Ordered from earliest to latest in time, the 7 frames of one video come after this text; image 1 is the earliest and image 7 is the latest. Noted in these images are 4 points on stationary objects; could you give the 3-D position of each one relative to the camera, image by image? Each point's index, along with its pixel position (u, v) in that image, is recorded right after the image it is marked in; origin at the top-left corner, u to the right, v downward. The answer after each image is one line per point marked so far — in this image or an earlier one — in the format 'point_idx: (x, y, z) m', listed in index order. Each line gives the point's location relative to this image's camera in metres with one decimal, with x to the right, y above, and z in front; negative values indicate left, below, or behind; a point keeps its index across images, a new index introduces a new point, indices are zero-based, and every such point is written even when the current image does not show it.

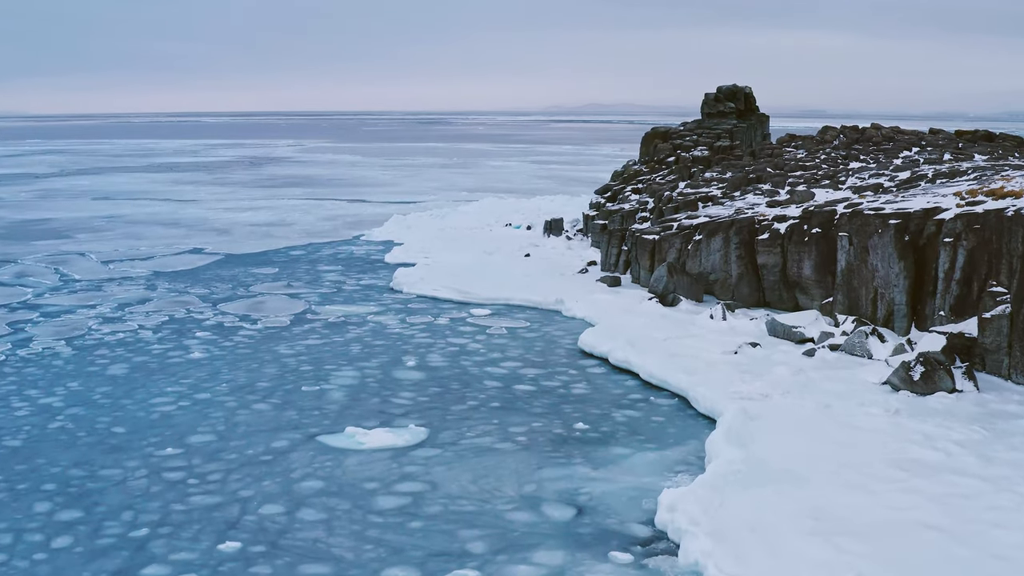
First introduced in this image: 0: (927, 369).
0: (+4.0, -0.8, +8.1) m
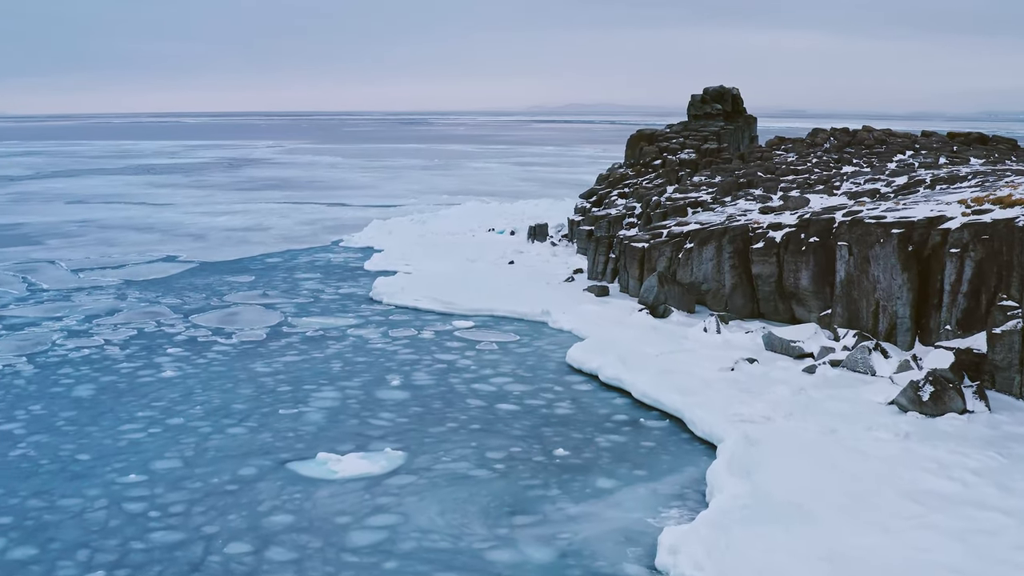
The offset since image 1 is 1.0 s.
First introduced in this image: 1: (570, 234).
0: (+3.9, -0.9, +7.7) m
1: (+1.2, +1.1, +17.7) m
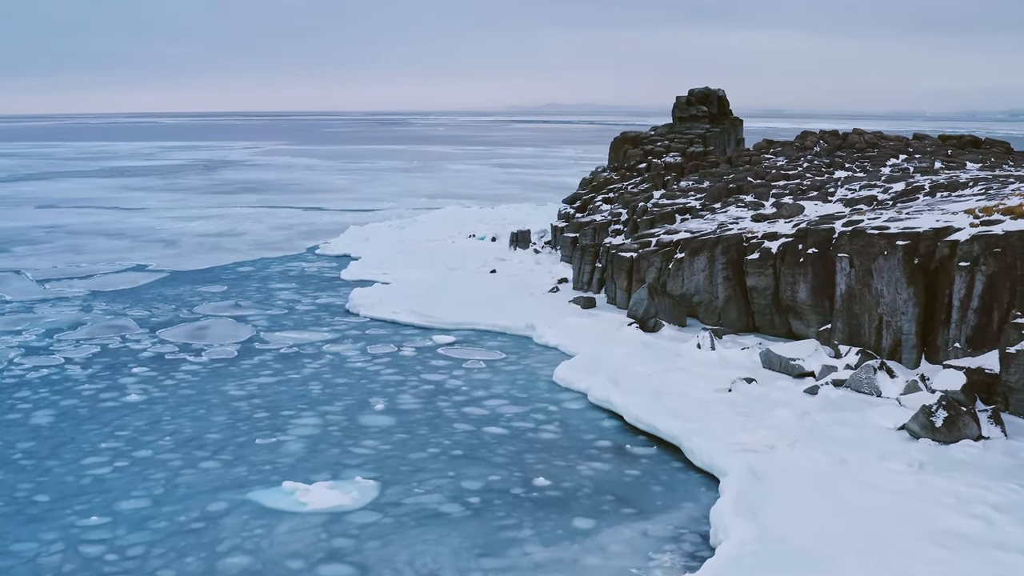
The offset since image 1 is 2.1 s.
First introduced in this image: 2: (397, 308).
0: (+3.8, -1.1, +7.2) m
1: (+0.8, +1.0, +17.2) m
2: (-1.8, -0.3, +13.3) m
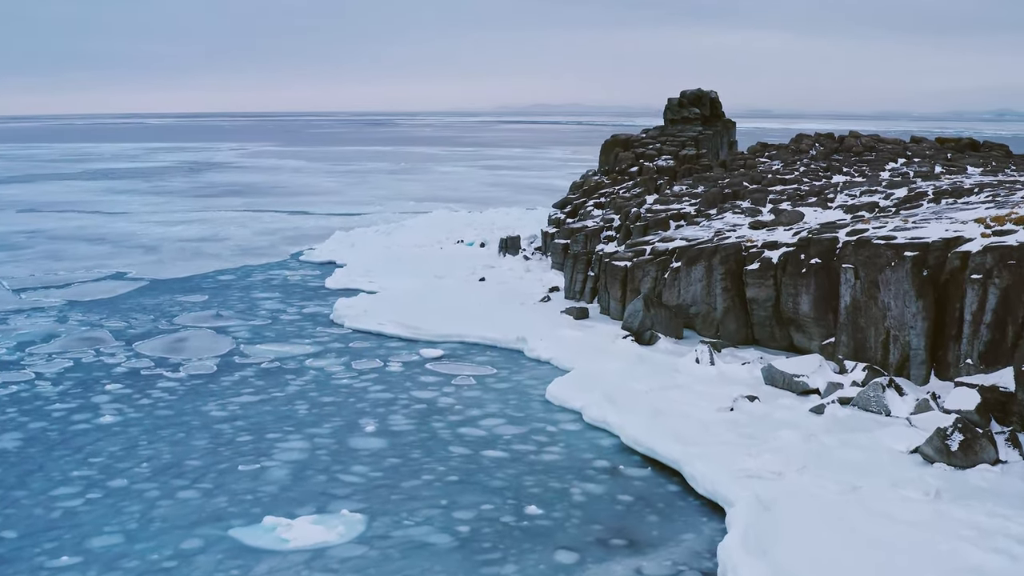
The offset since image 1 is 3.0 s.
0: (+3.7, -1.2, +6.8) m
1: (+0.6, +0.8, +16.8) m
2: (-2.0, -0.5, +12.9) m
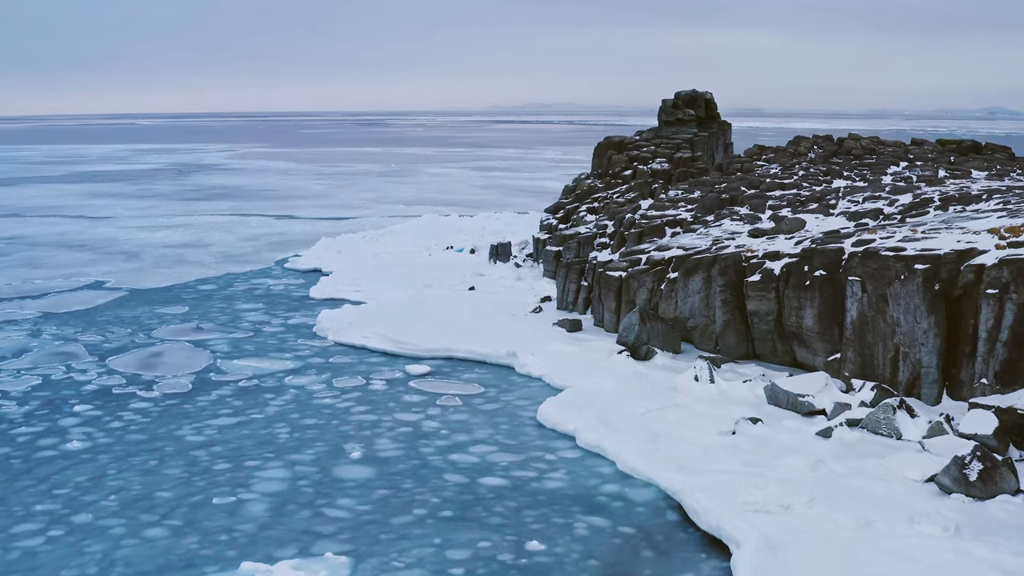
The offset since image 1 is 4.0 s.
0: (+3.6, -1.4, +6.4) m
1: (+0.4, +0.7, +16.3) m
2: (-2.1, -0.6, +12.4) m
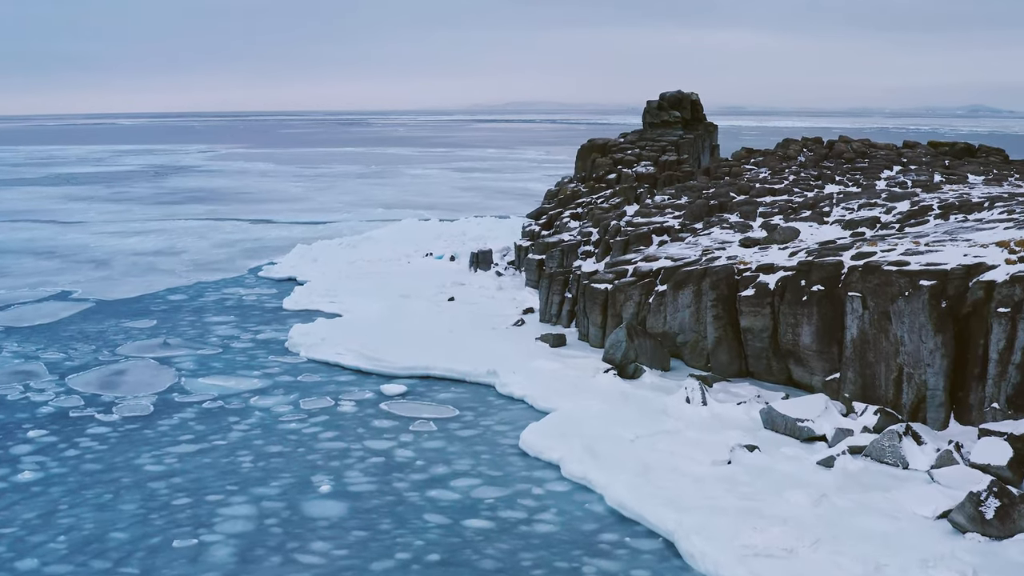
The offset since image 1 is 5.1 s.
0: (+3.5, -1.5, +5.9) m
1: (+0.1, +0.5, +15.8) m
2: (-2.4, -0.8, +11.8) m
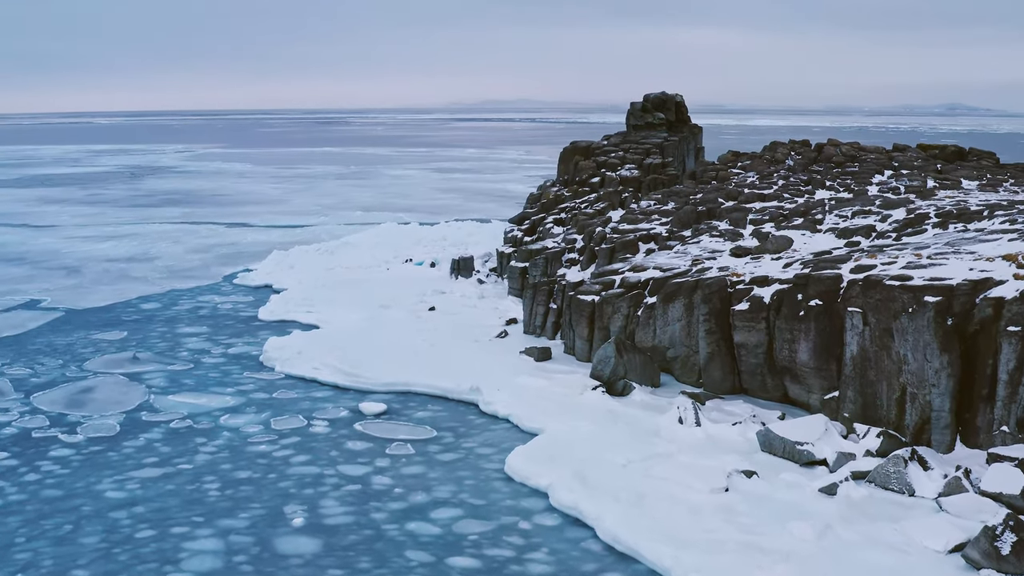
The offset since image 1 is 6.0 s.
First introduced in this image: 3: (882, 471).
0: (+3.4, -1.7, +5.6) m
1: (-0.2, +0.4, +15.4) m
2: (-2.6, -1.0, +11.3) m
3: (+3.0, -1.5, +6.7) m
